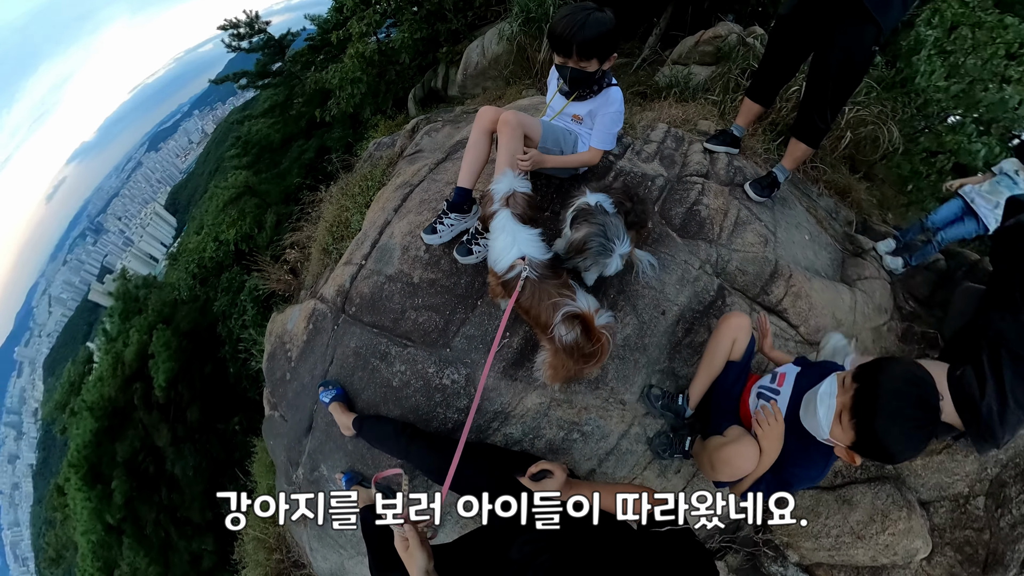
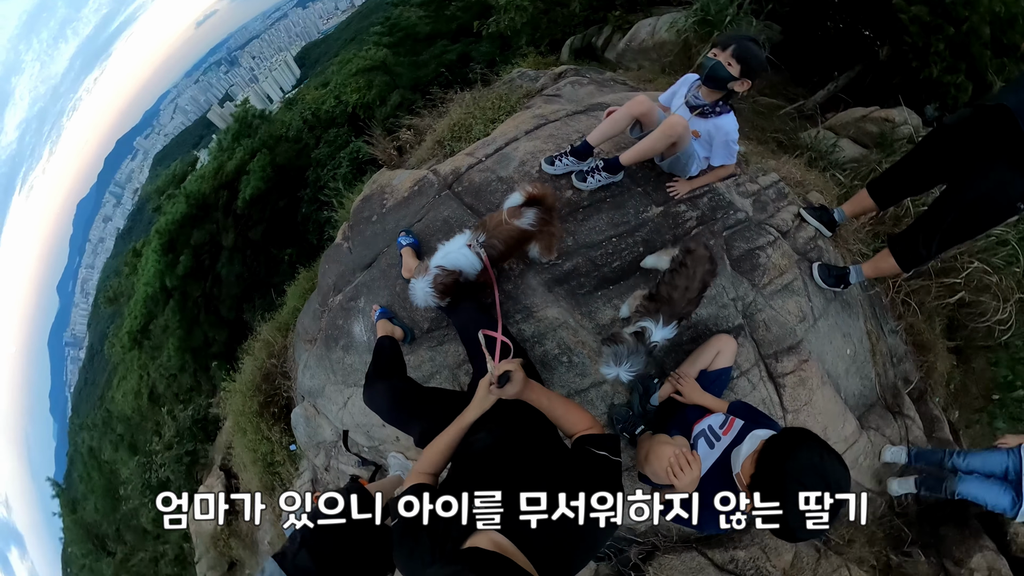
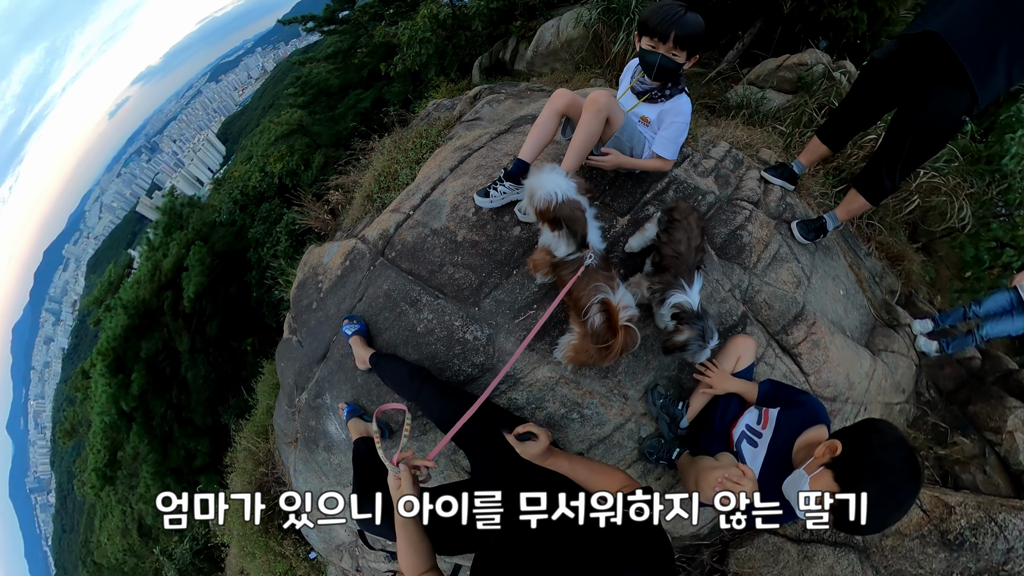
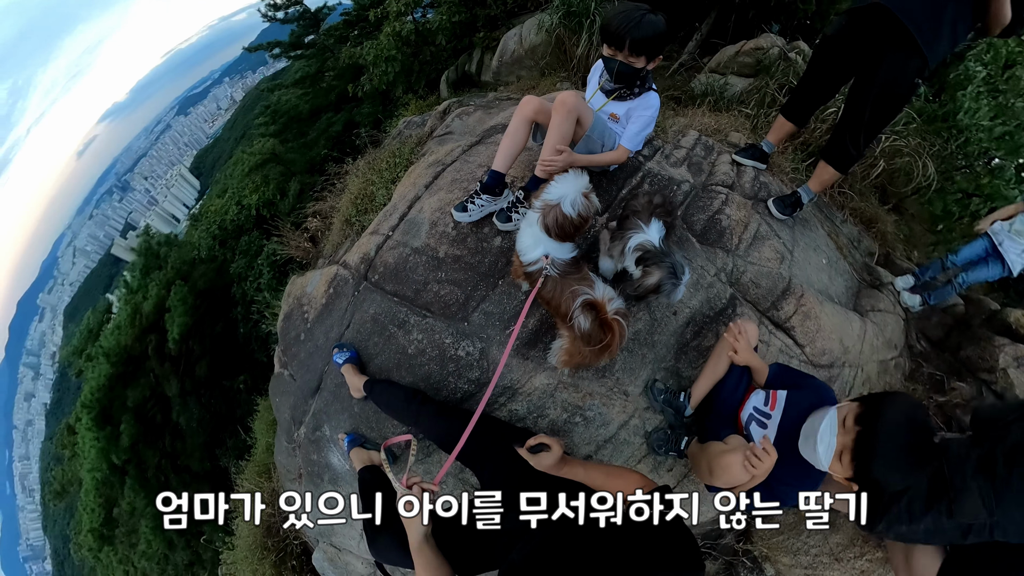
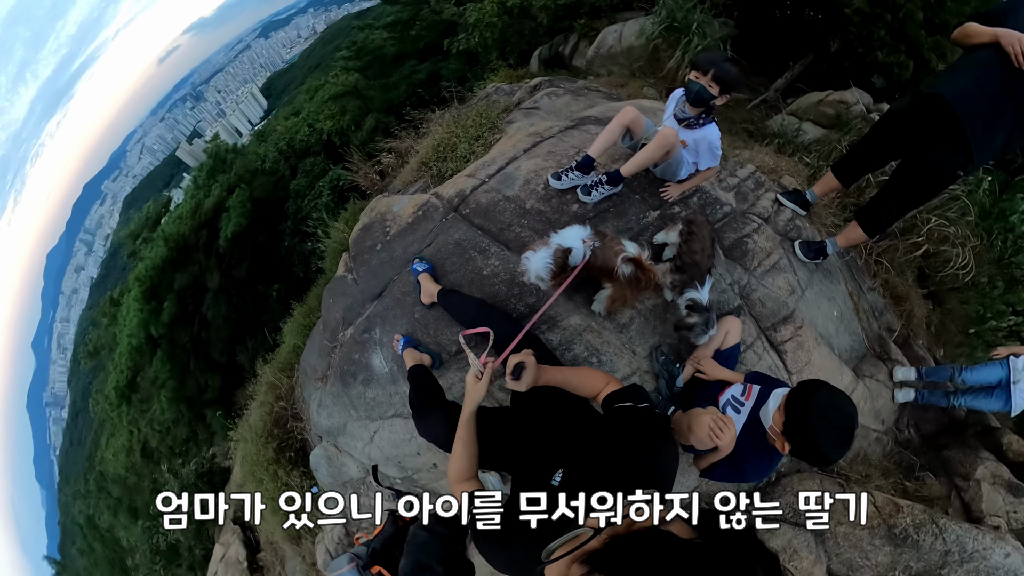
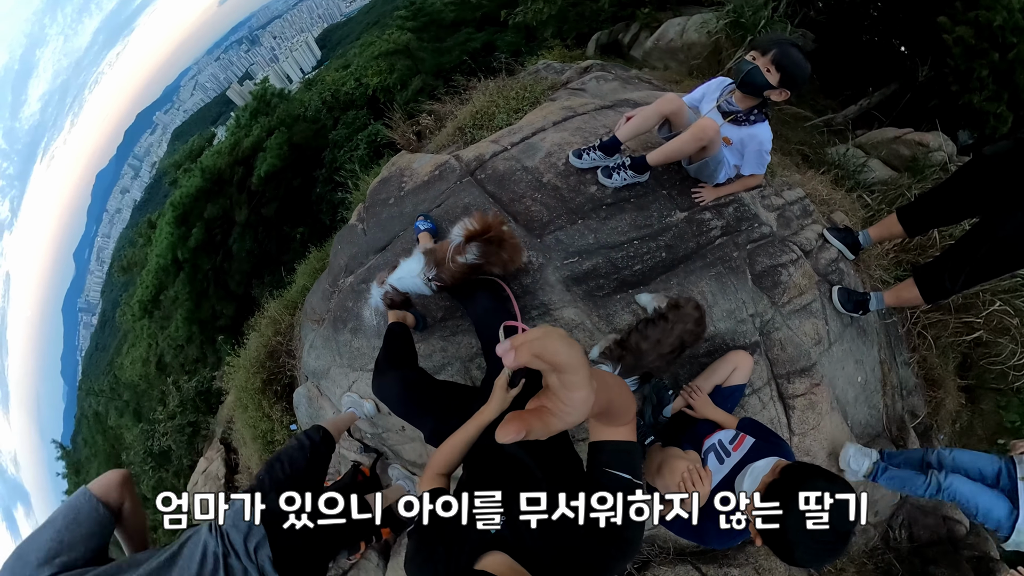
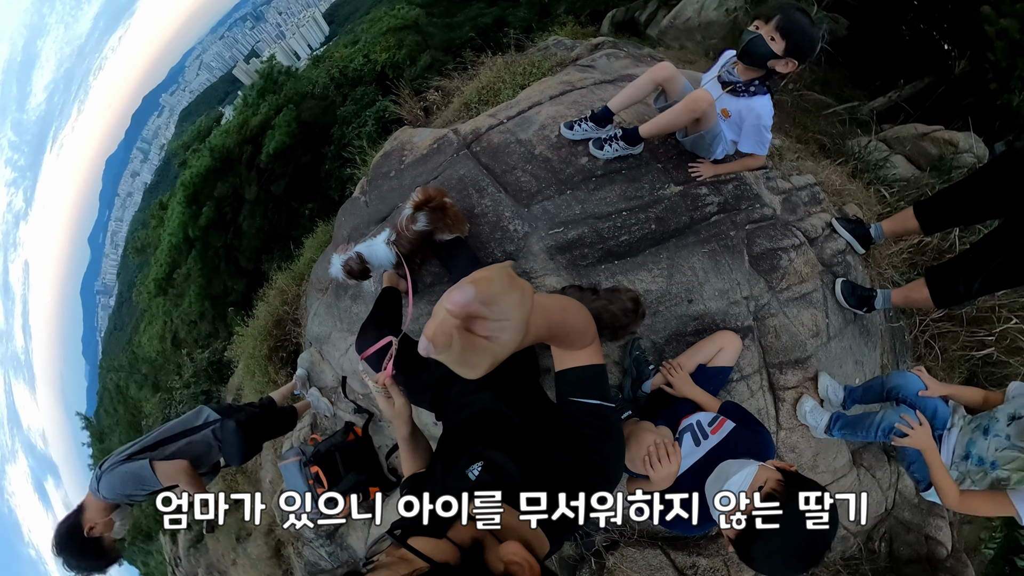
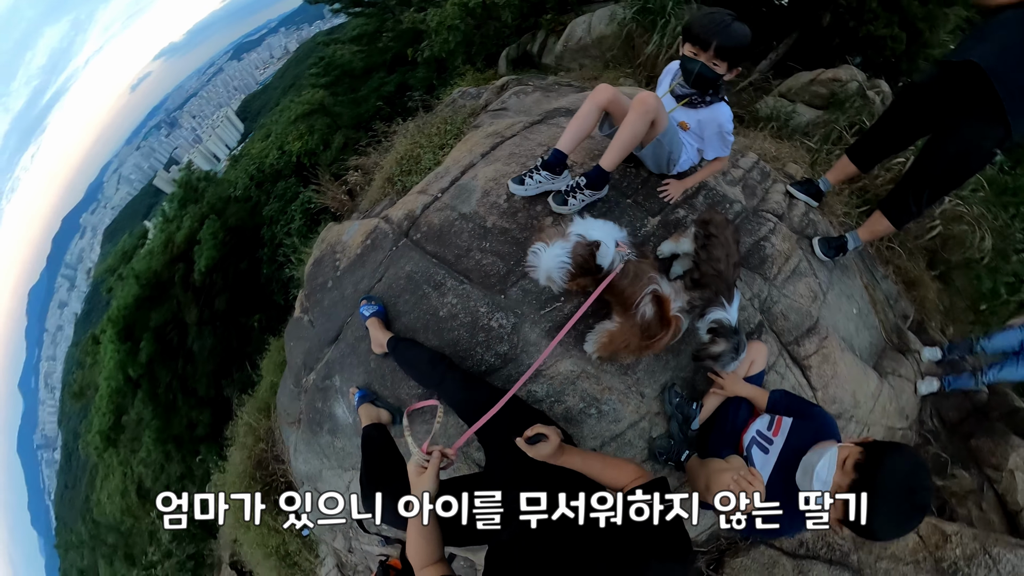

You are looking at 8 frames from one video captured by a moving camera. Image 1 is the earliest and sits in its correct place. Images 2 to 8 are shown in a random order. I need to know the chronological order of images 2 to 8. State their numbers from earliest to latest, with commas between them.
4, 3, 8, 5, 2, 6, 7
